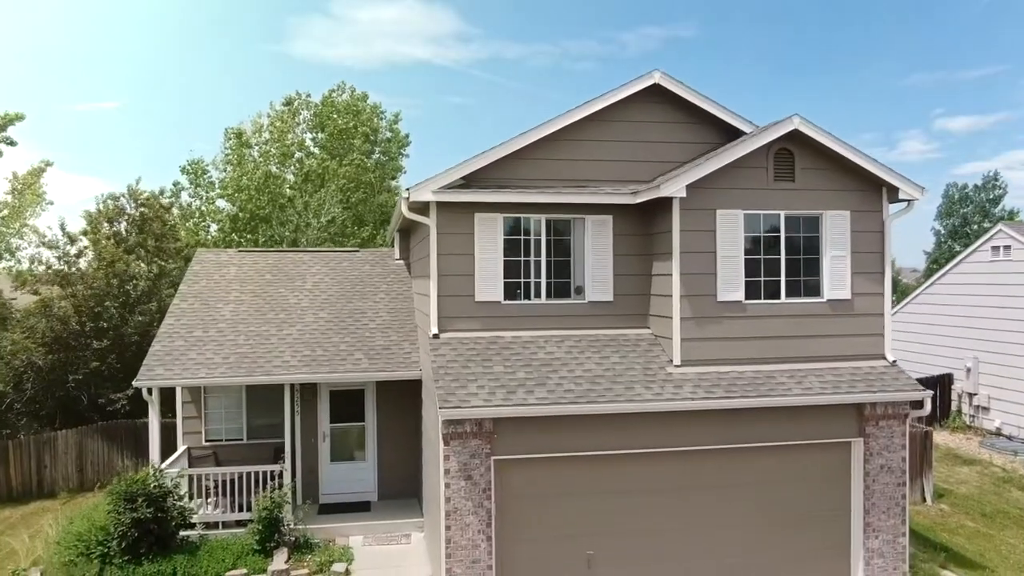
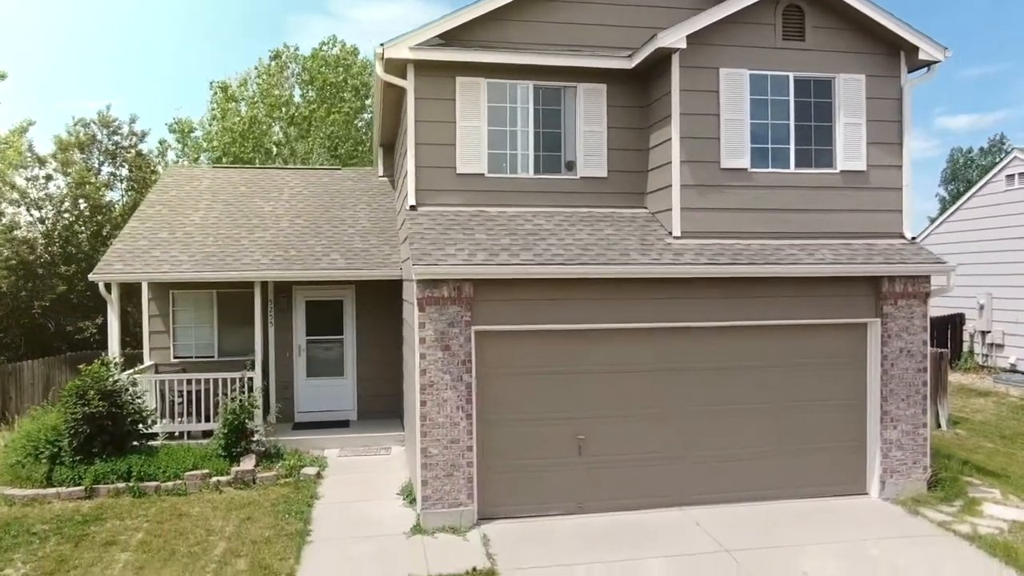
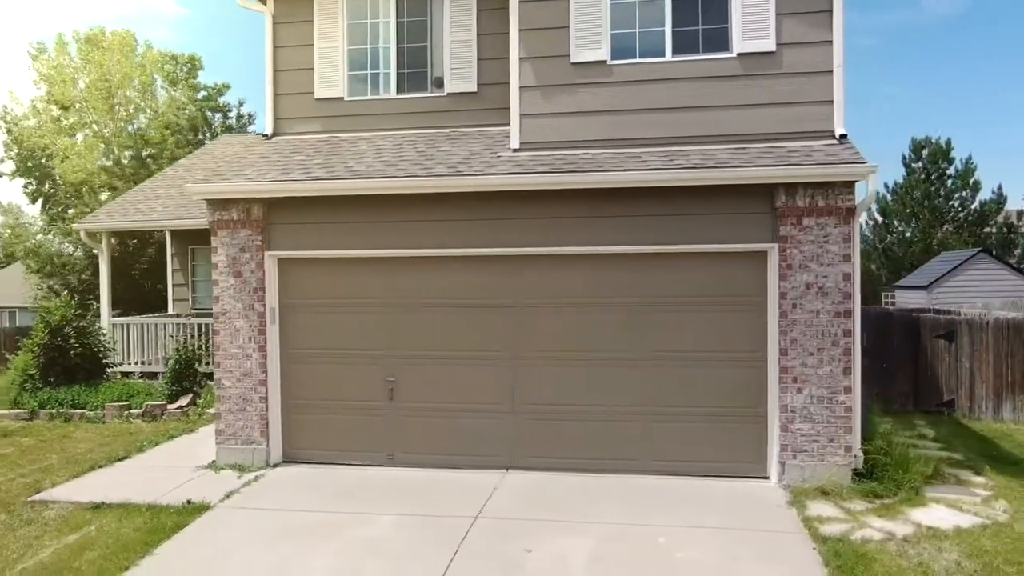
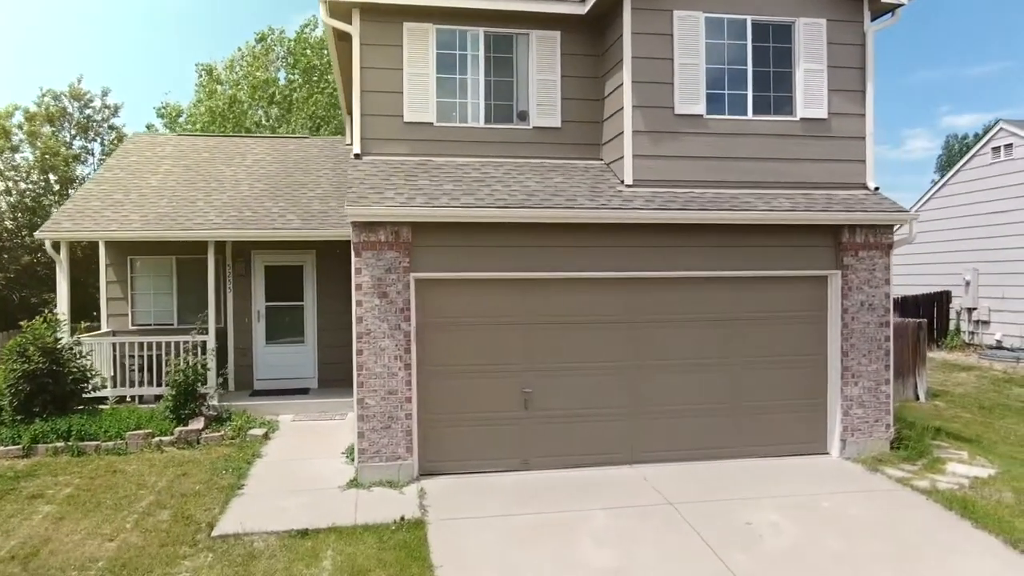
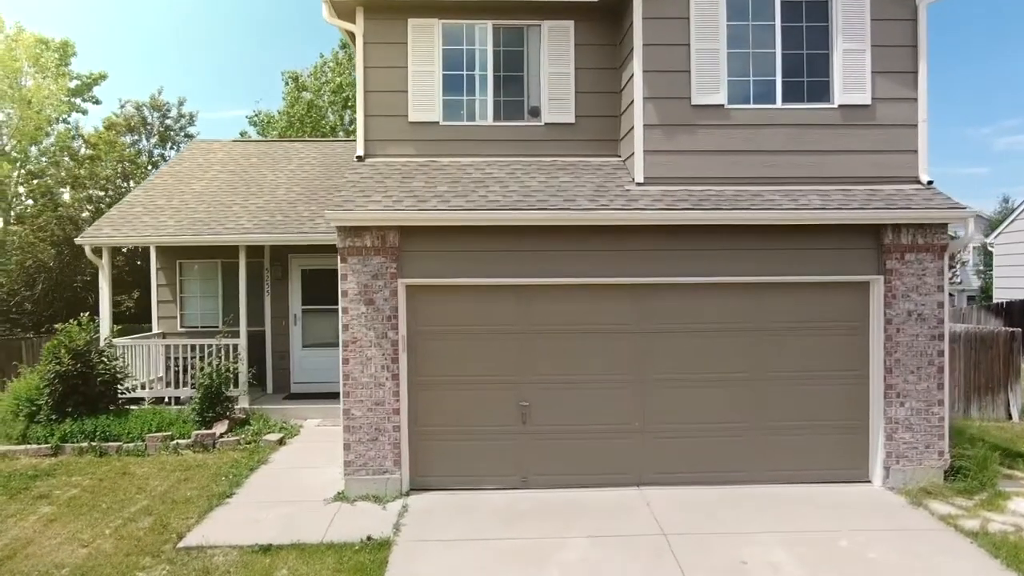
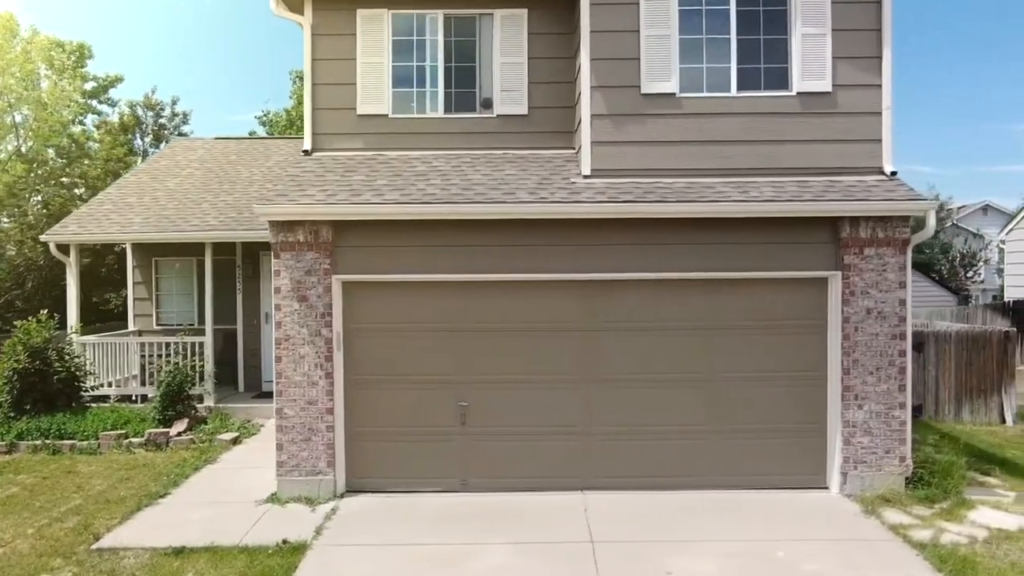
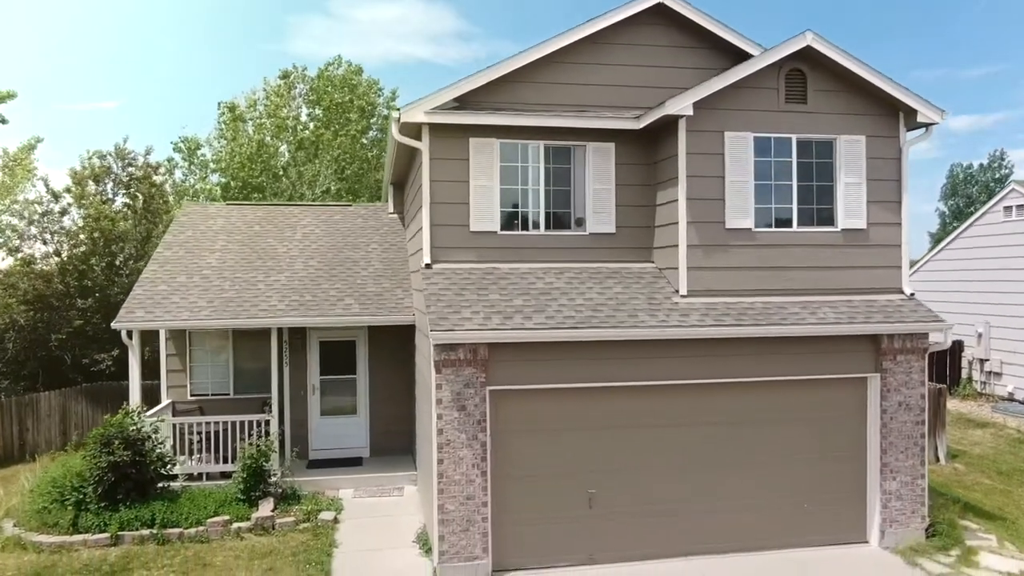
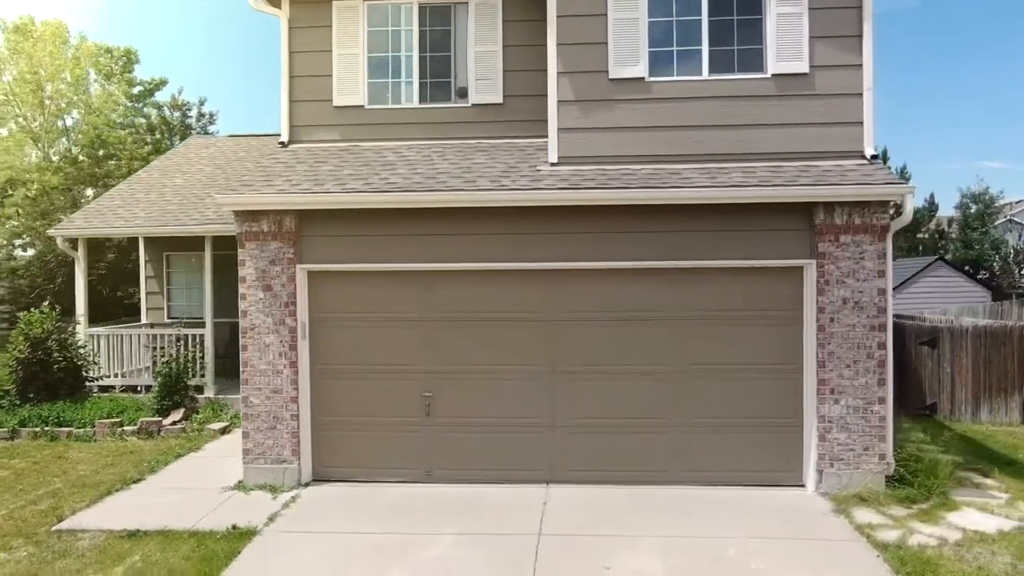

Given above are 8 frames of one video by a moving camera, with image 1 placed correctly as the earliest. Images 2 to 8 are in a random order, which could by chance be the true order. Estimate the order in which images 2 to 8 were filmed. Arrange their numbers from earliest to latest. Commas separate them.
7, 2, 4, 5, 6, 8, 3
